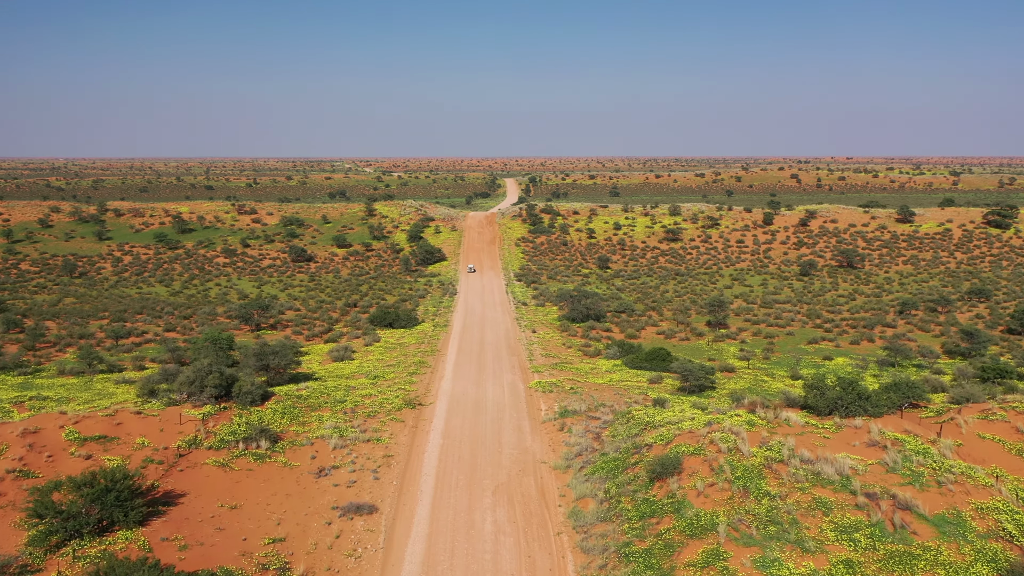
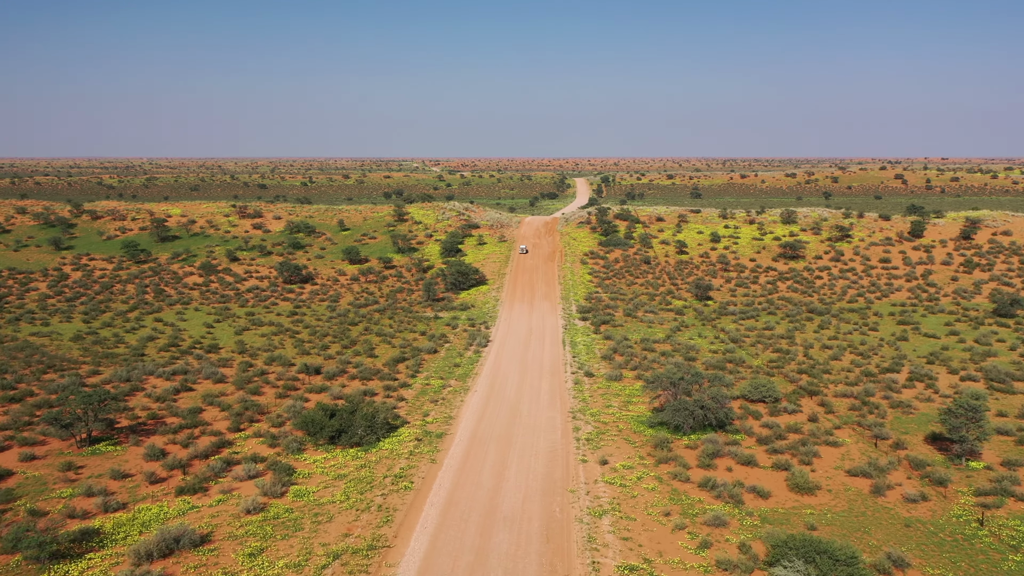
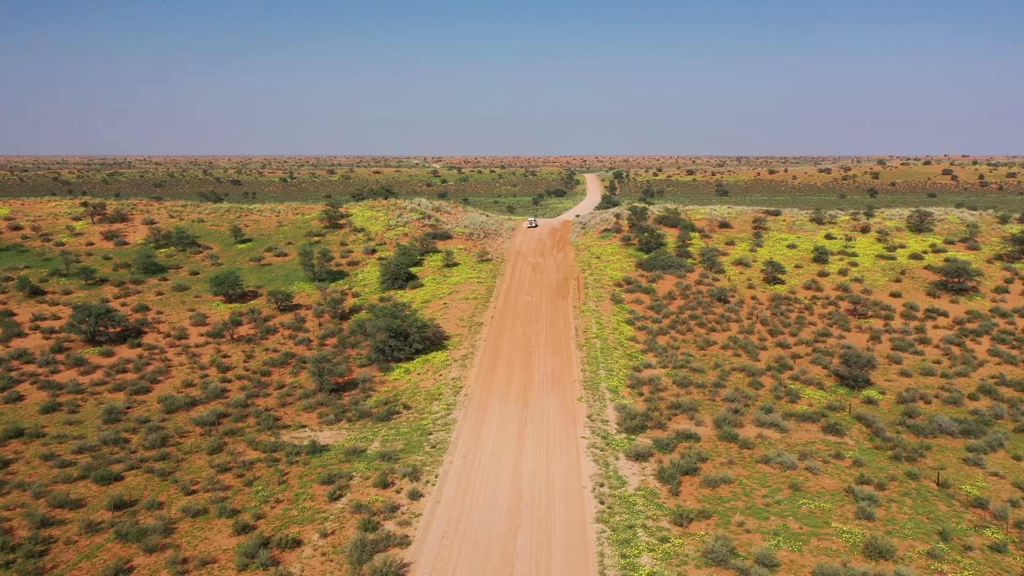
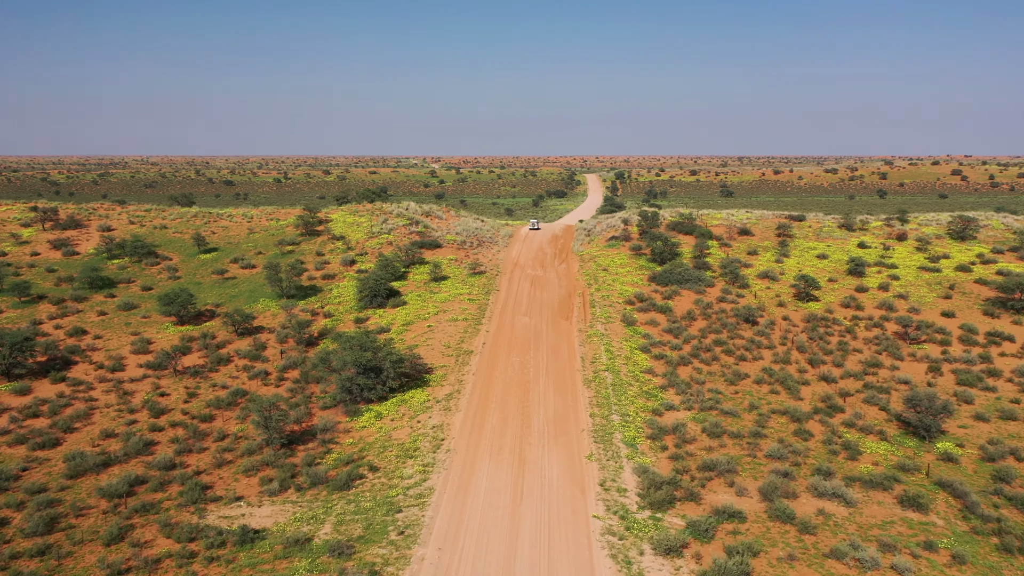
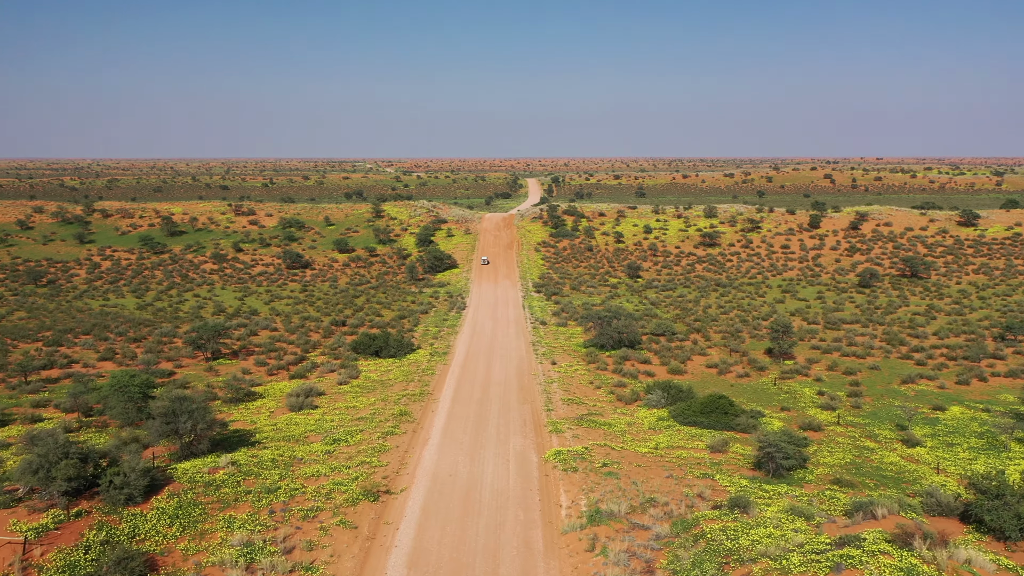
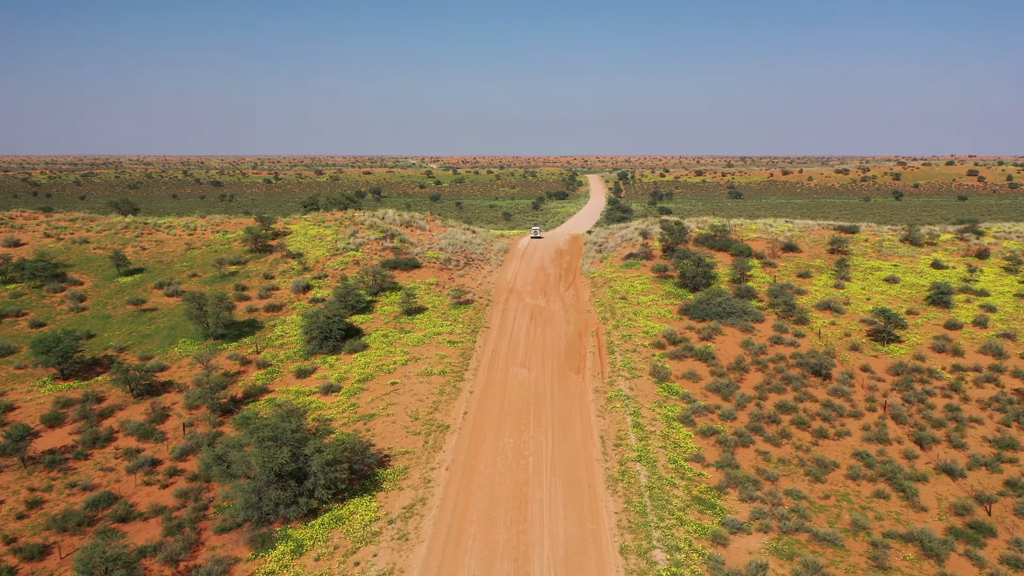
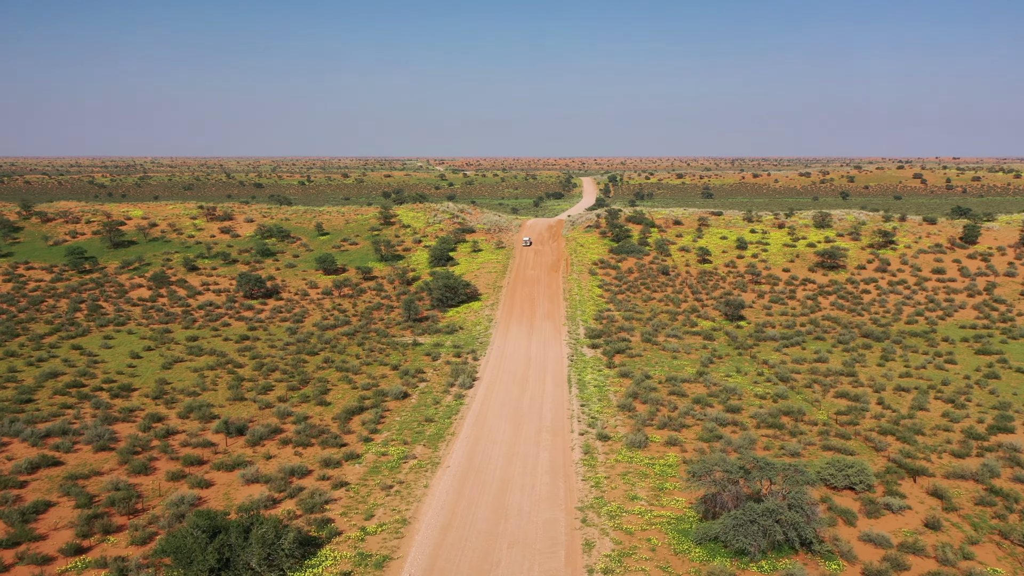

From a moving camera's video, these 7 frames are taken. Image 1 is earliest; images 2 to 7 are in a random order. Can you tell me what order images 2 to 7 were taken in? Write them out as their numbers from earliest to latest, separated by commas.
5, 2, 7, 3, 4, 6
